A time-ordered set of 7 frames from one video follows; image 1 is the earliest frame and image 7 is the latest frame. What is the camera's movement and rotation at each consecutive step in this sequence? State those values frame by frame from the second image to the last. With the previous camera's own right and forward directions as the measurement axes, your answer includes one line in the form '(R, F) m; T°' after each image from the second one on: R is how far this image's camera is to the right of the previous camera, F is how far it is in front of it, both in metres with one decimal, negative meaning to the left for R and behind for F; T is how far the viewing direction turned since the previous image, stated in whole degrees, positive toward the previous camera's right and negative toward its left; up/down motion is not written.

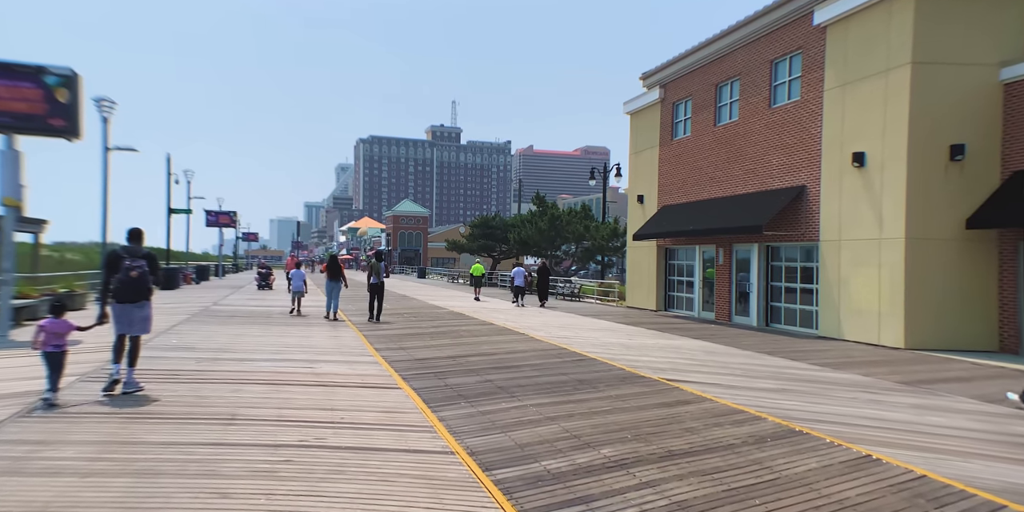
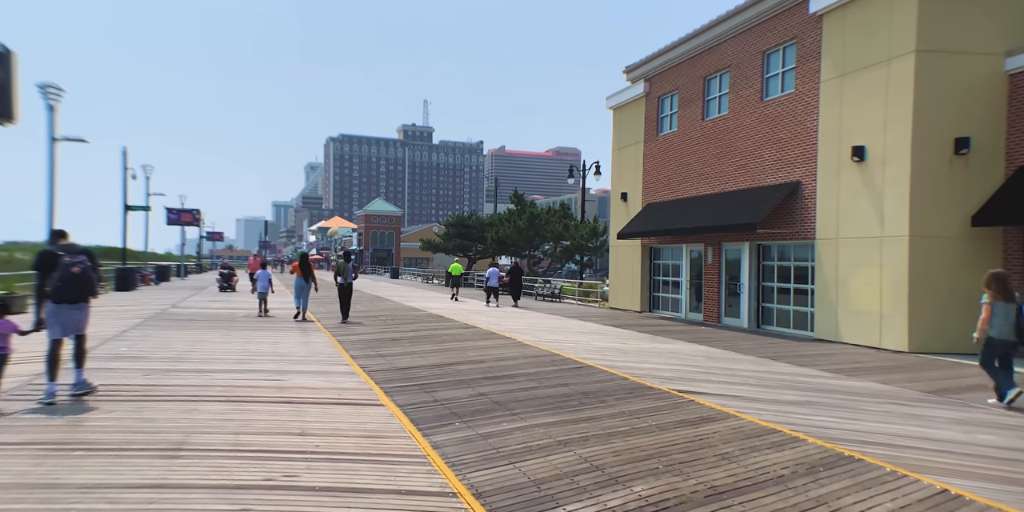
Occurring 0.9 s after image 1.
(-0.3, +0.9) m; +3°
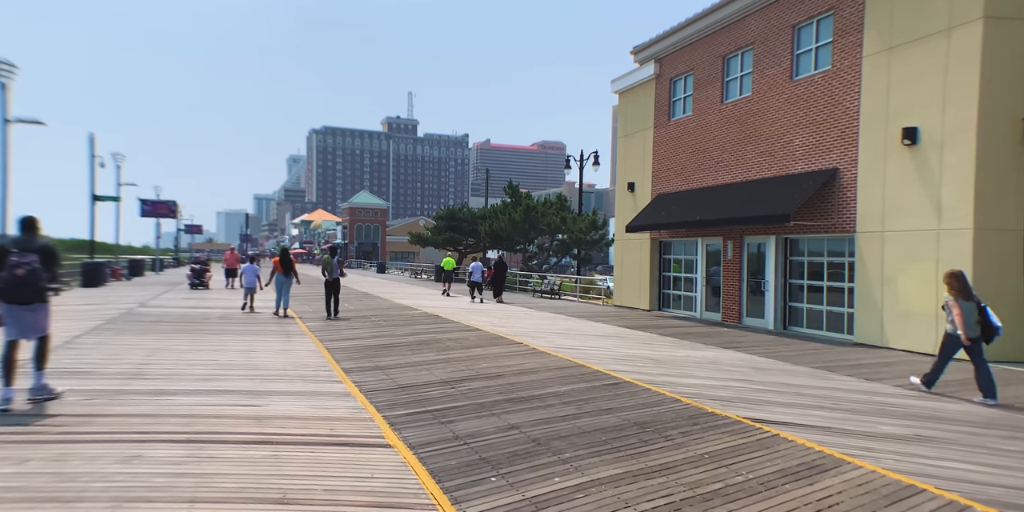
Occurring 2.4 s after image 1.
(-0.5, +1.5) m; +2°
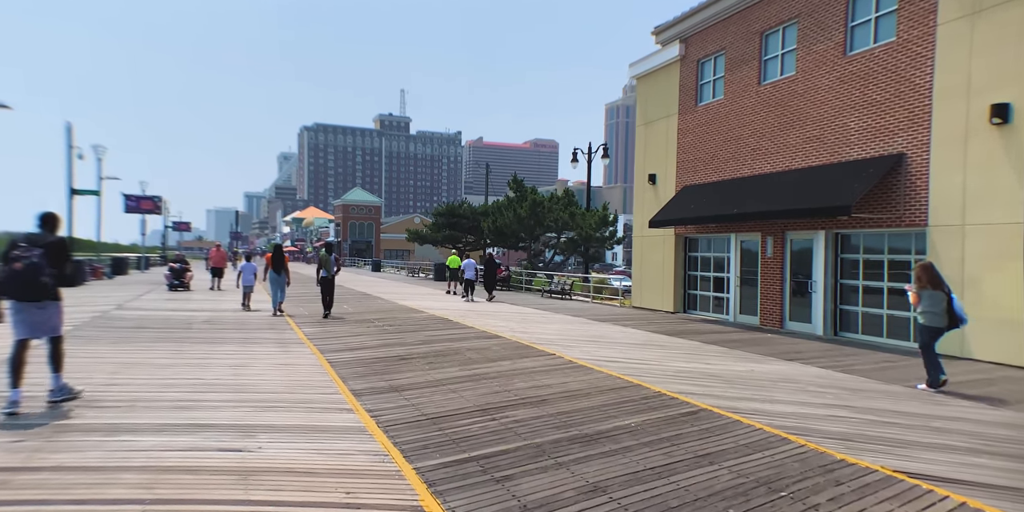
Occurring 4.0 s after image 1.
(-0.7, +1.5) m; +1°
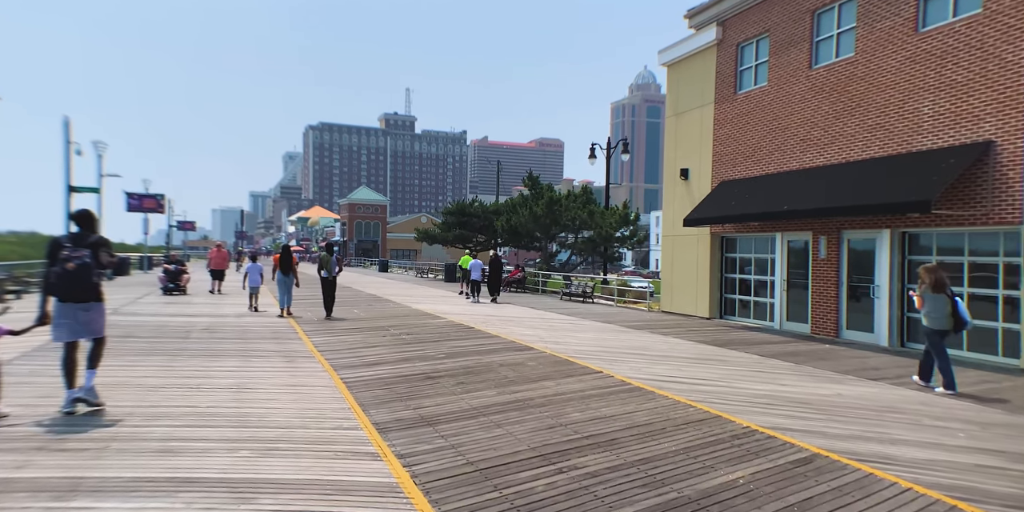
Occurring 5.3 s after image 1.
(-0.5, +1.3) m; 0°
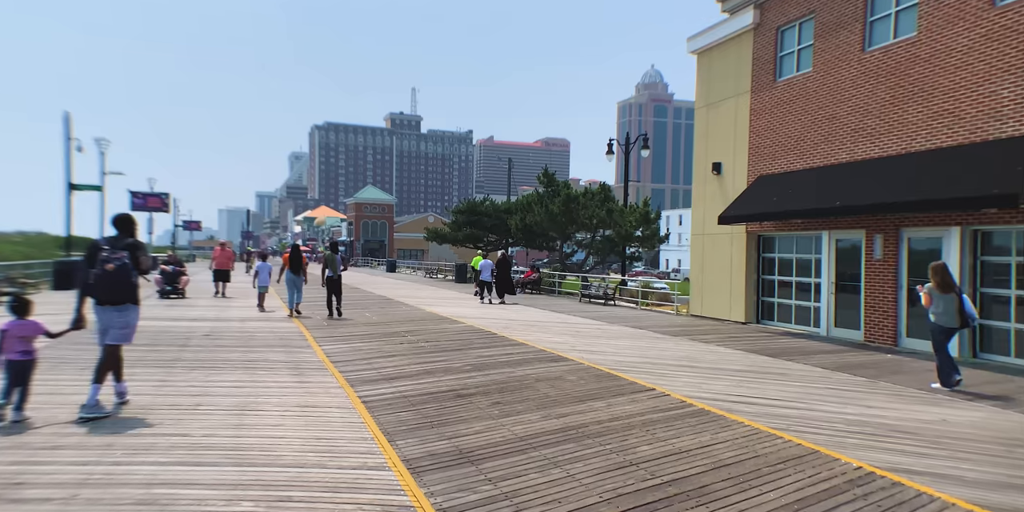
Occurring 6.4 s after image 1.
(-0.5, +1.0) m; -1°
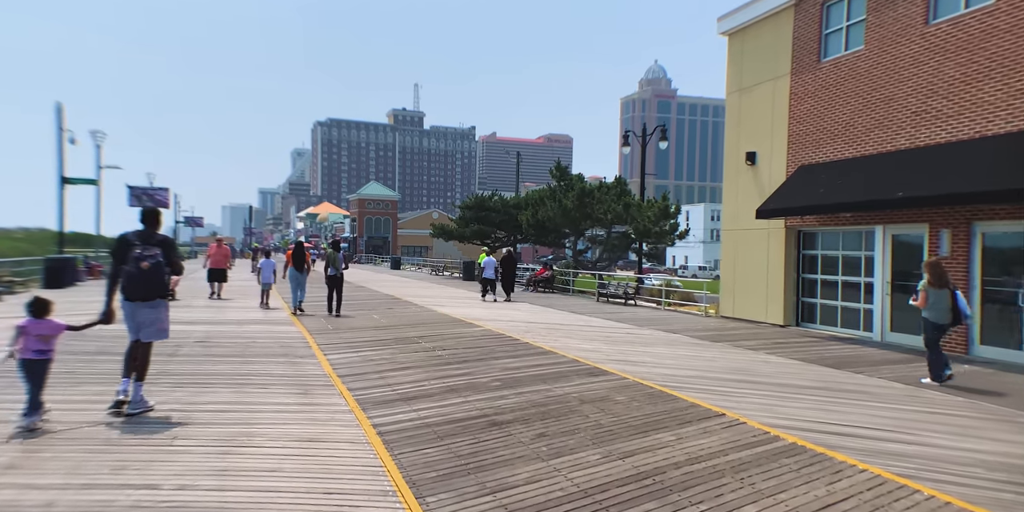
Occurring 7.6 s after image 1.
(-0.4, +1.2) m; 0°
